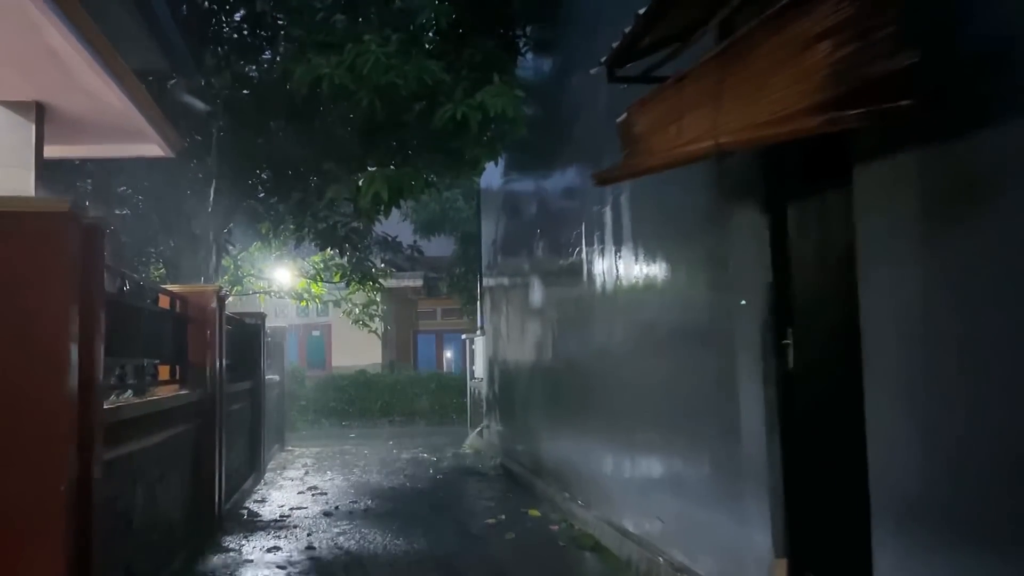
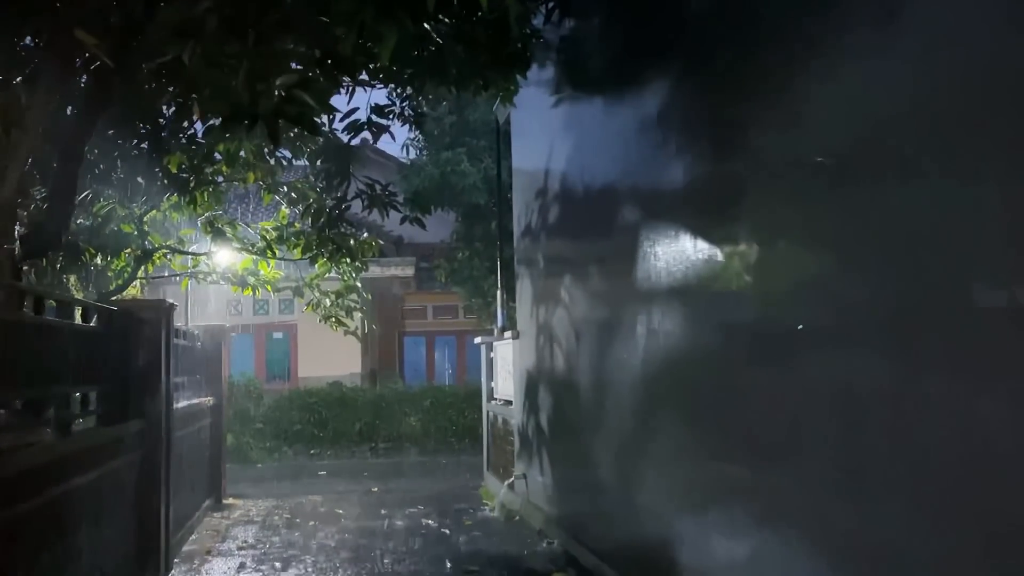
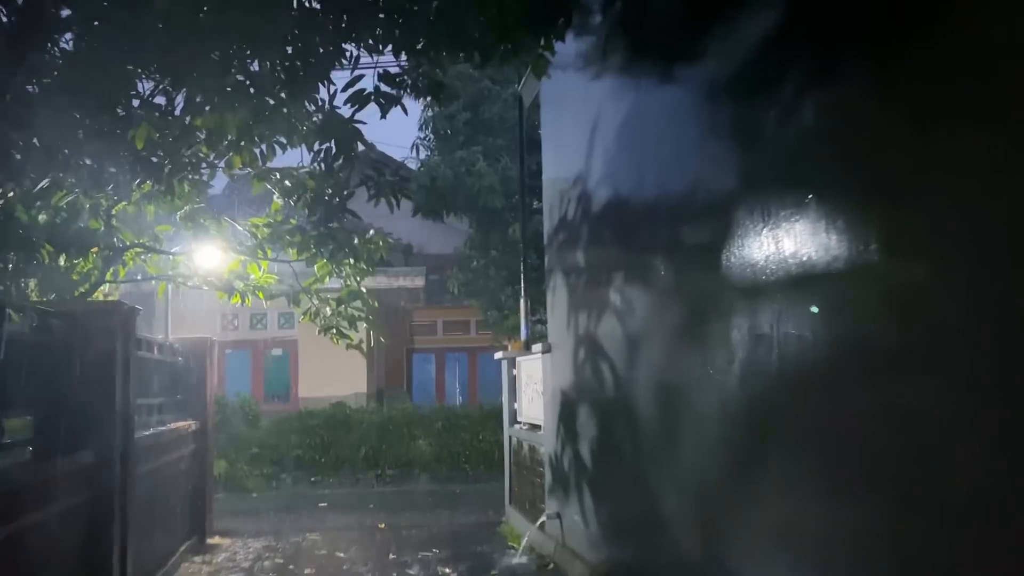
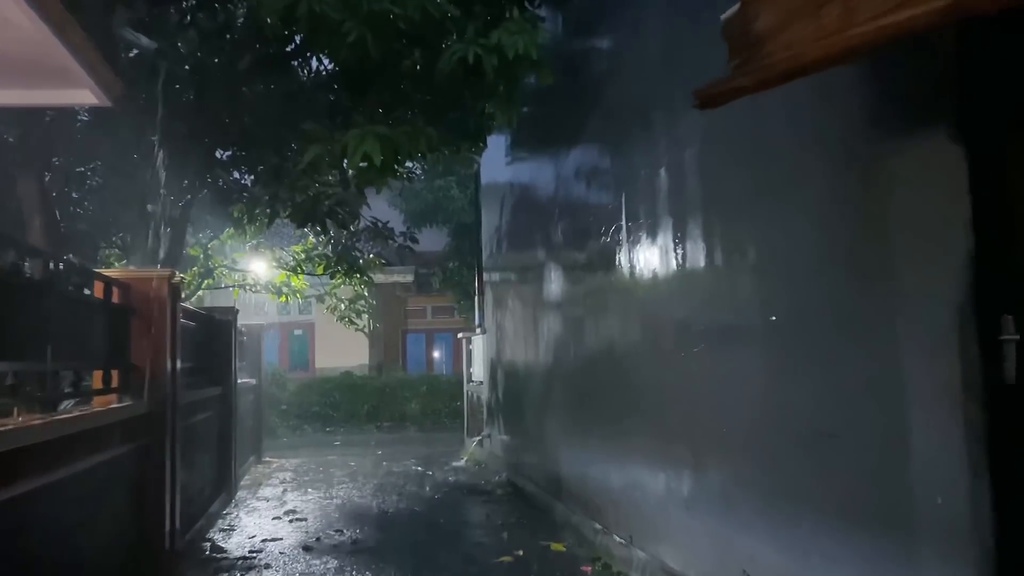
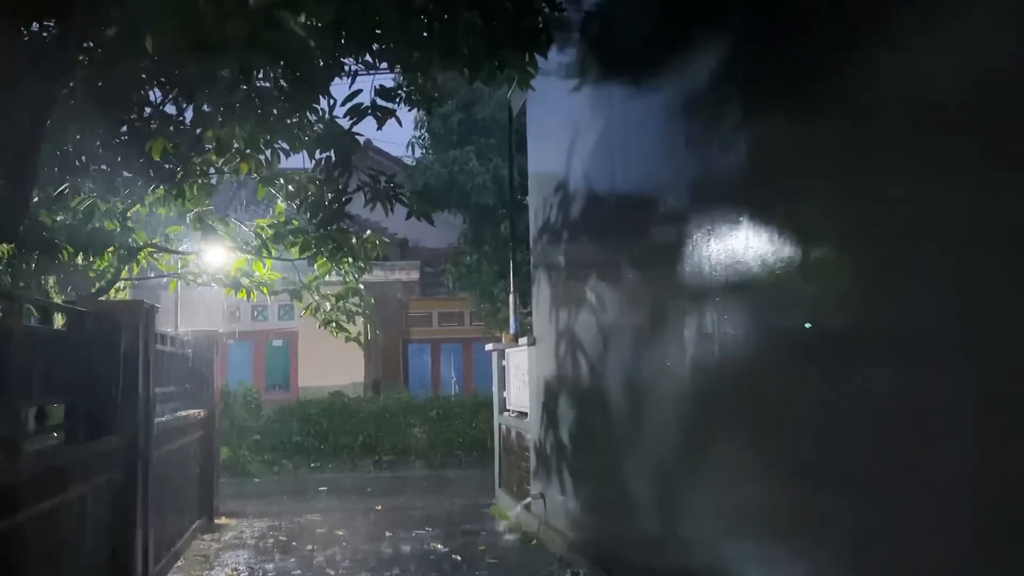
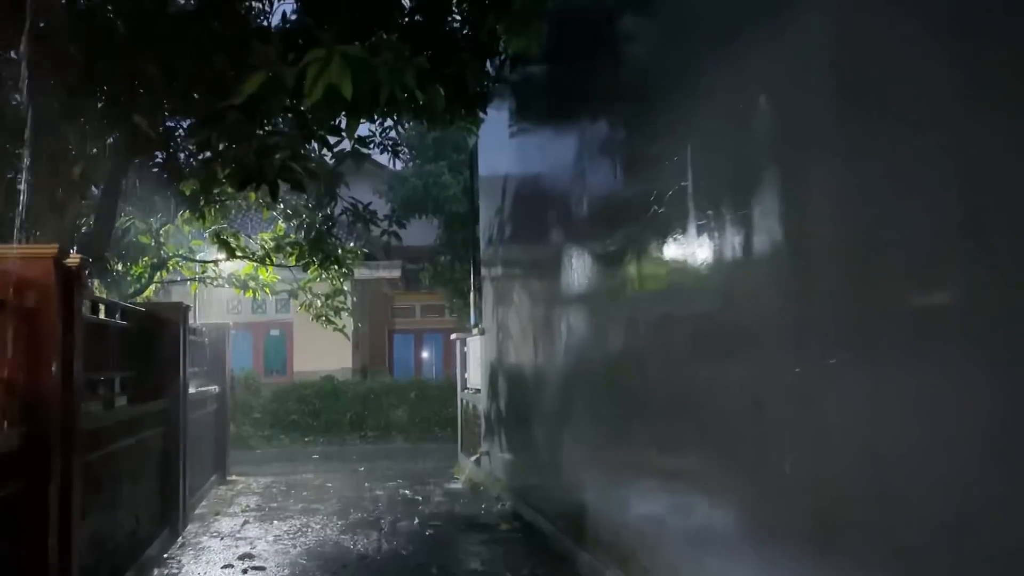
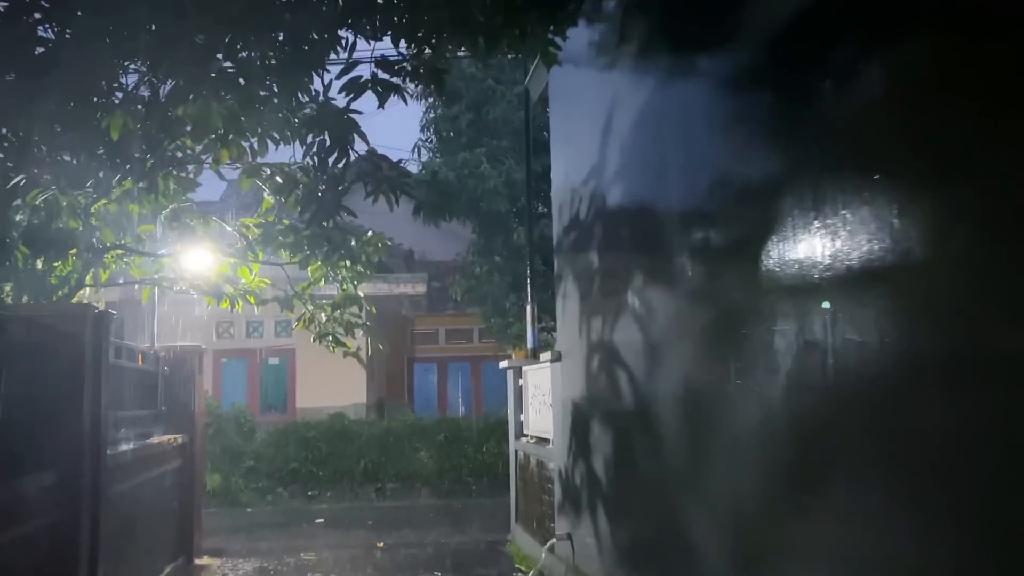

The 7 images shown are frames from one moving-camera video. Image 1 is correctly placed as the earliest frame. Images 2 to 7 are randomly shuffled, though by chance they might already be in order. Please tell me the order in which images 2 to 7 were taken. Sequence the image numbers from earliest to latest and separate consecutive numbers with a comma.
4, 6, 2, 5, 3, 7
